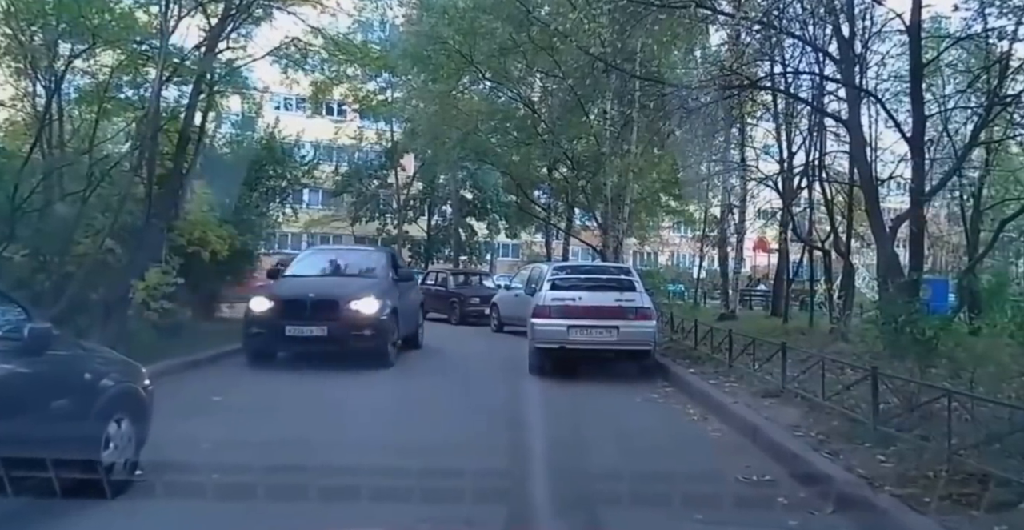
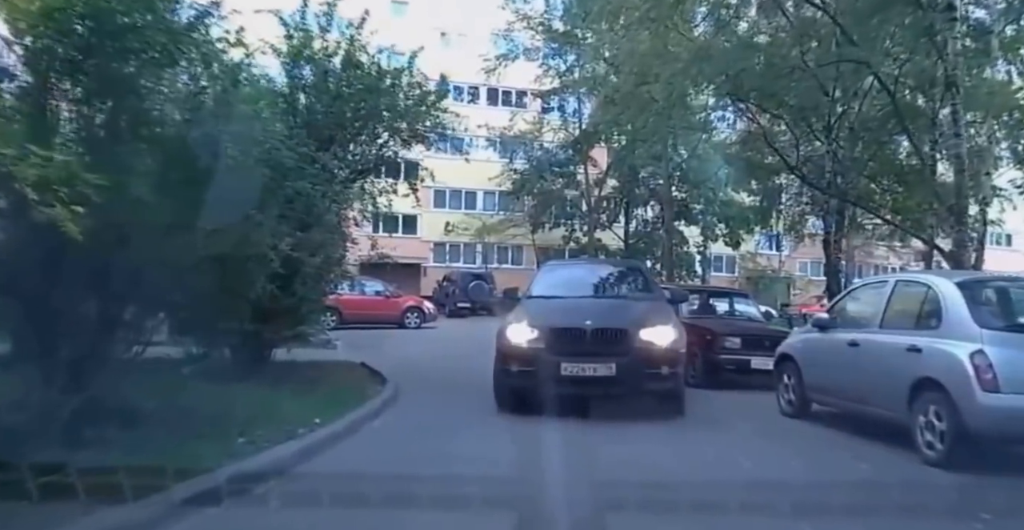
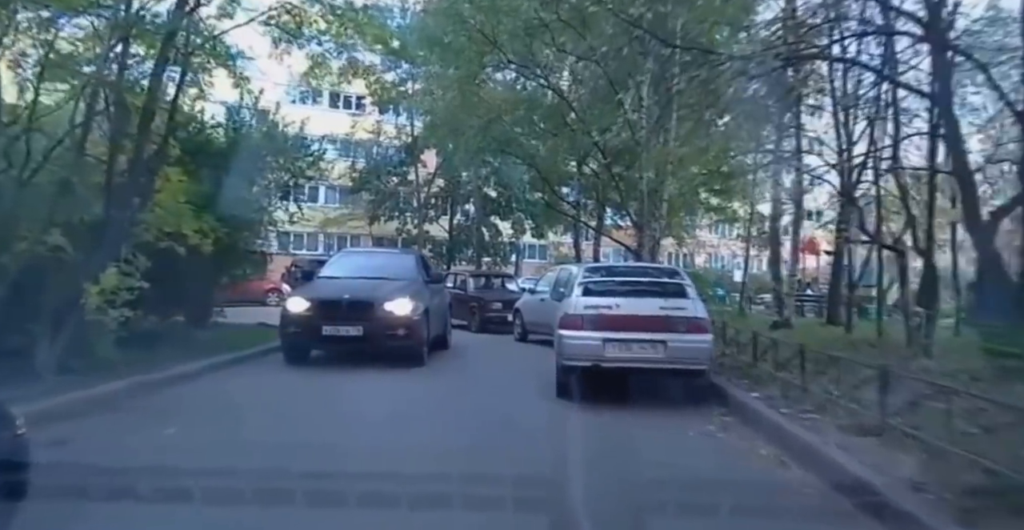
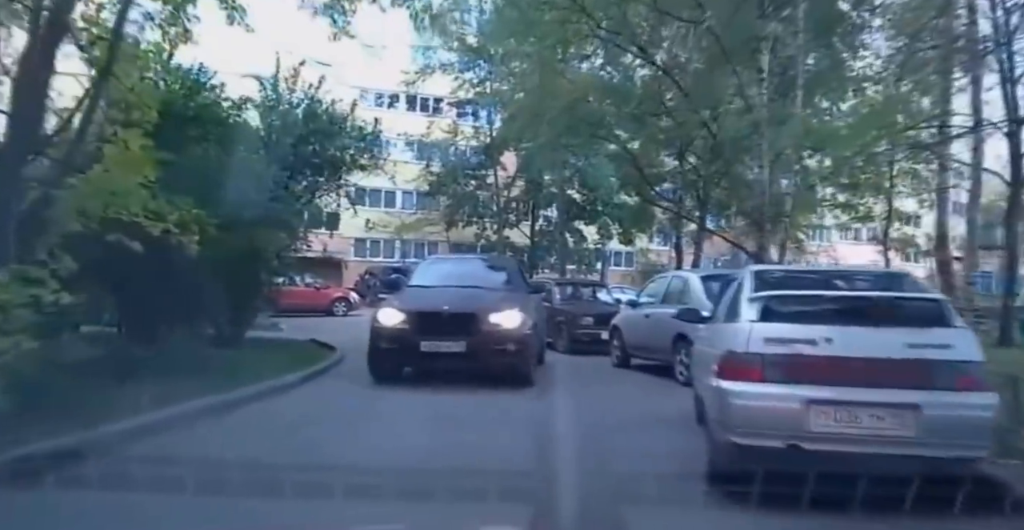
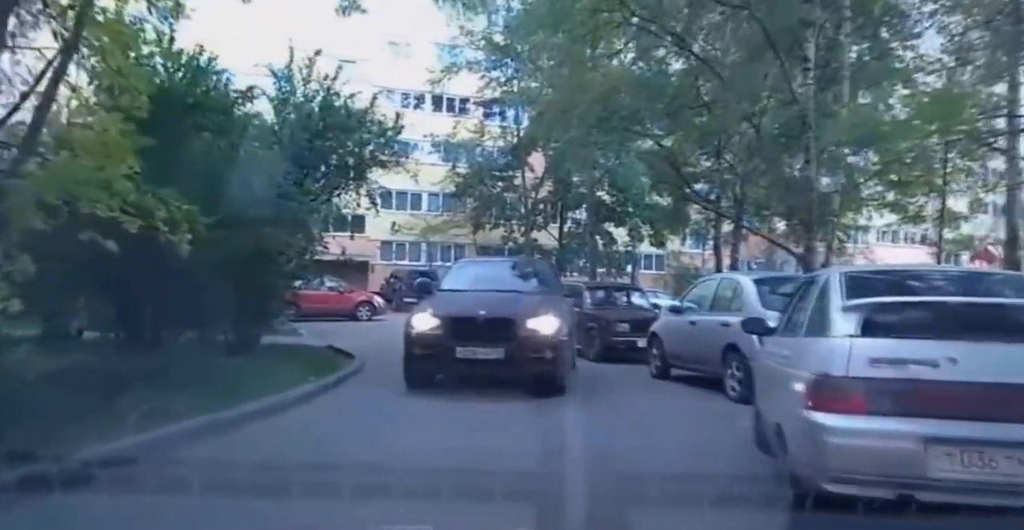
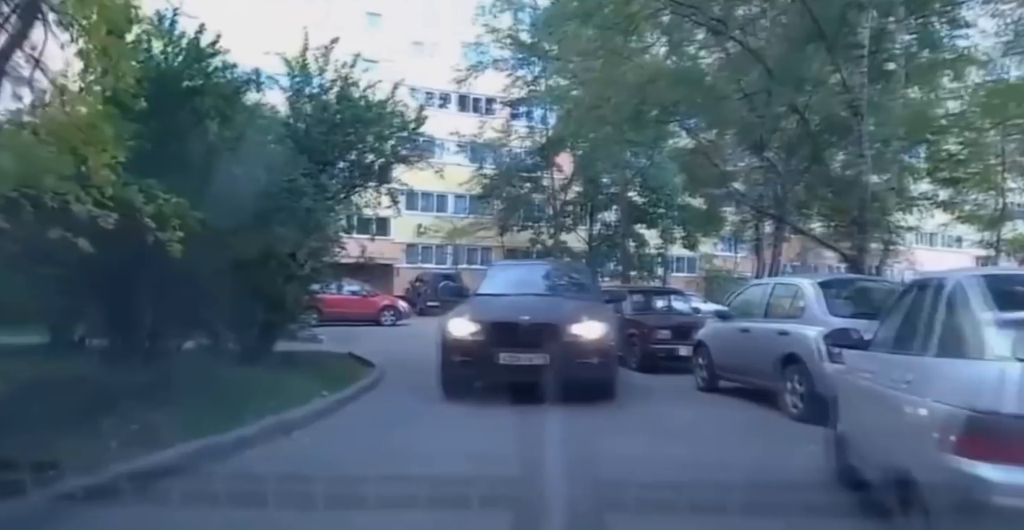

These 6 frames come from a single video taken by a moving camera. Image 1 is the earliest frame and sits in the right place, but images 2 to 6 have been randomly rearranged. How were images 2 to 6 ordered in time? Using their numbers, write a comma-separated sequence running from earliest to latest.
3, 4, 5, 6, 2
